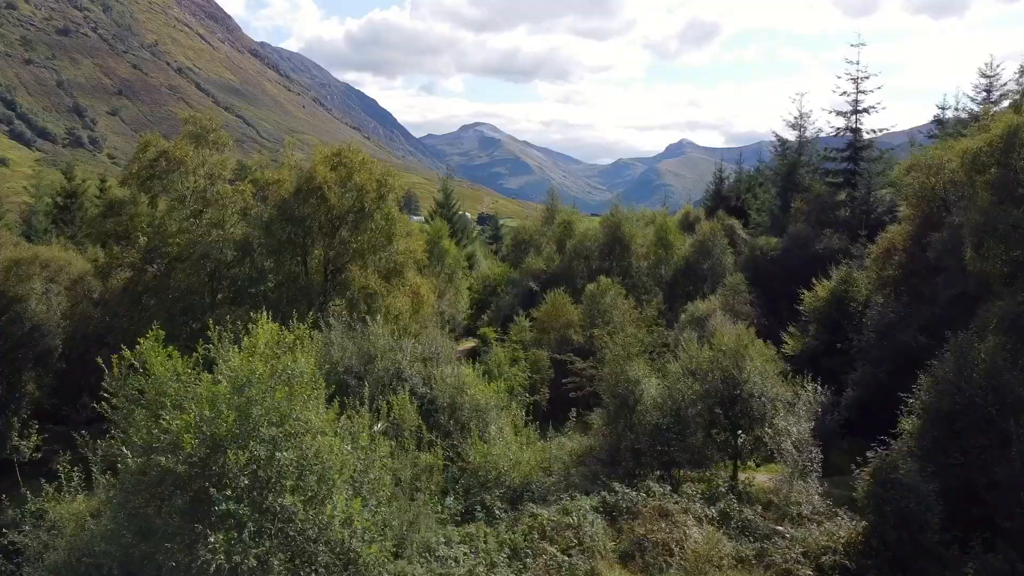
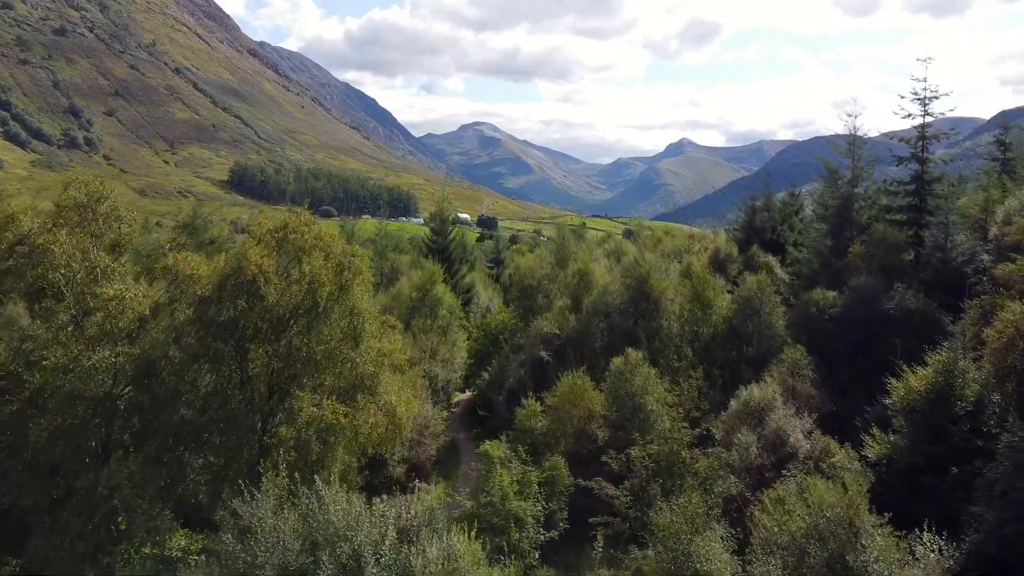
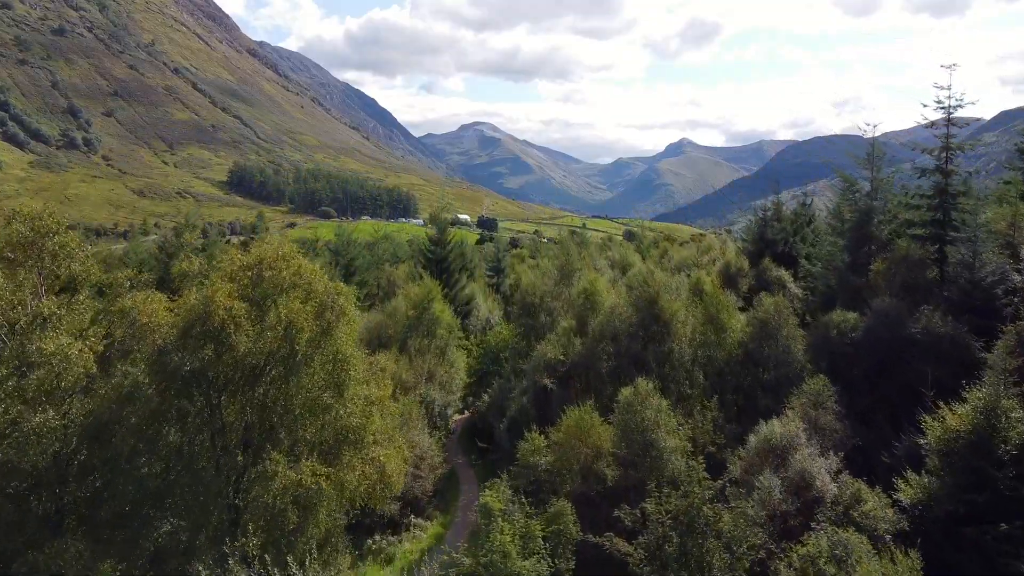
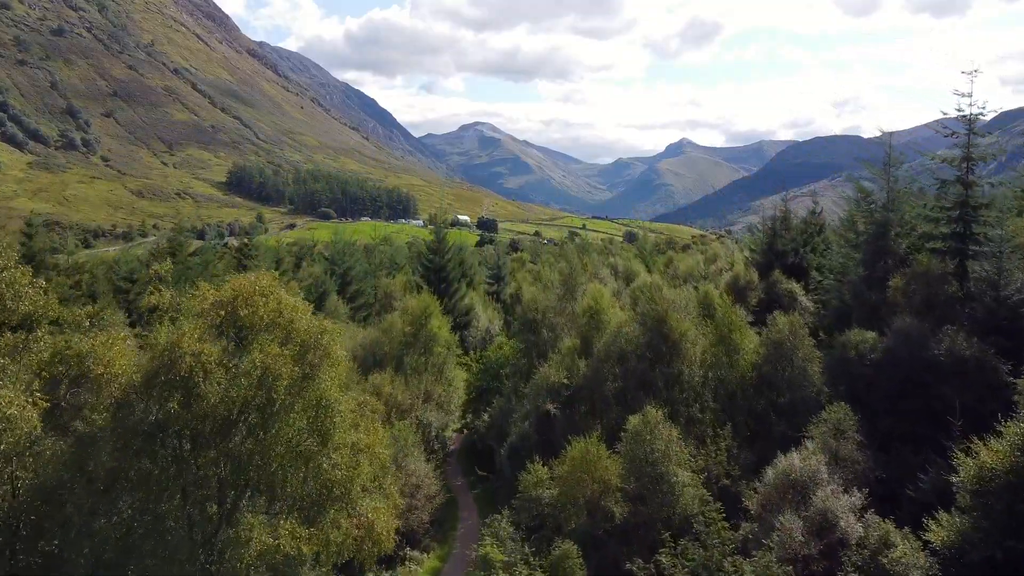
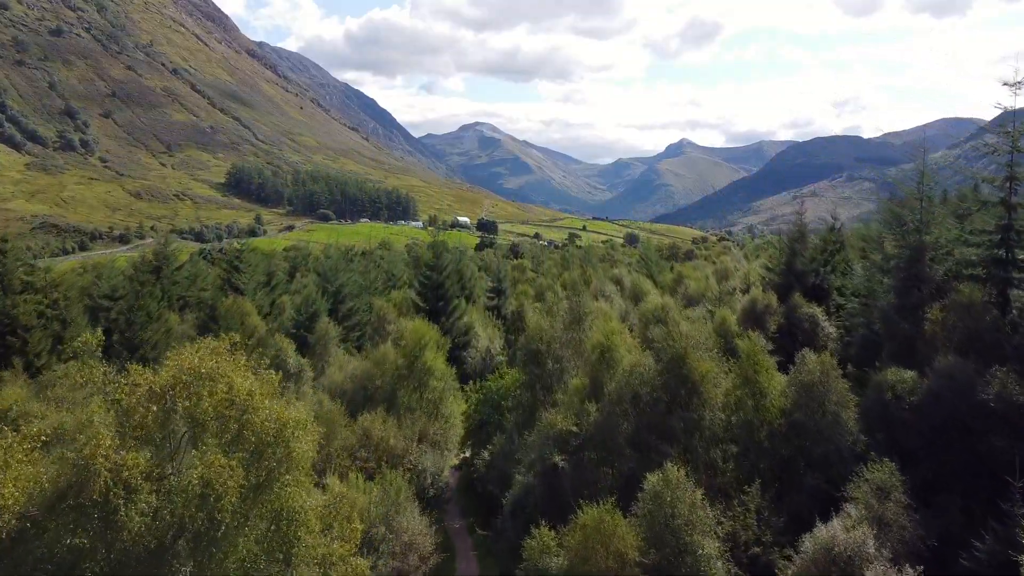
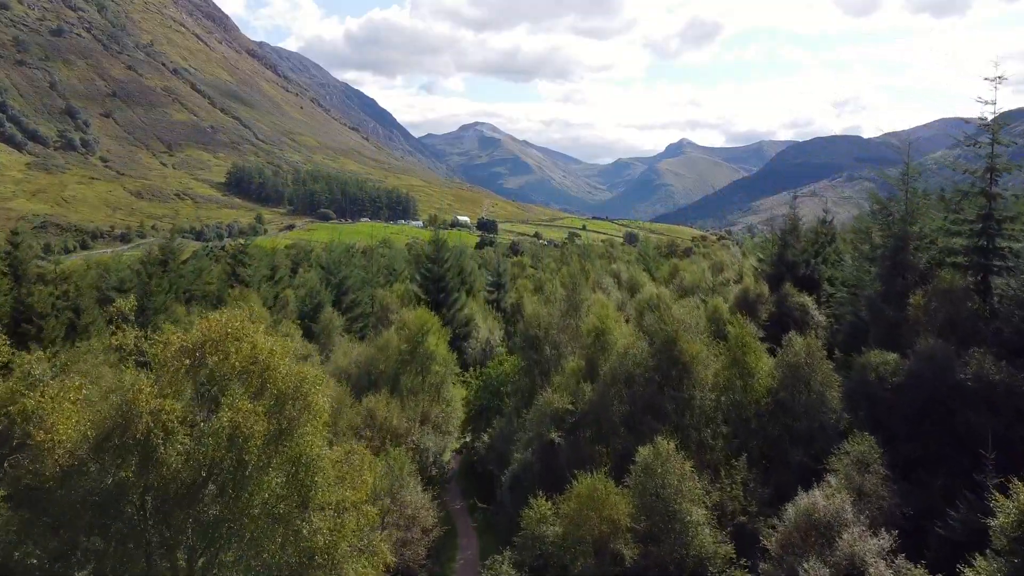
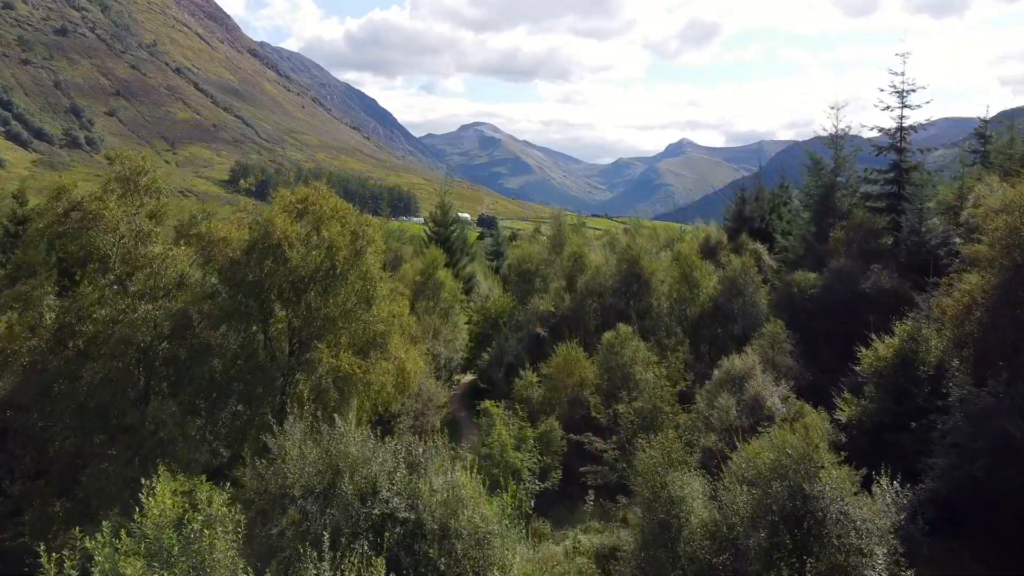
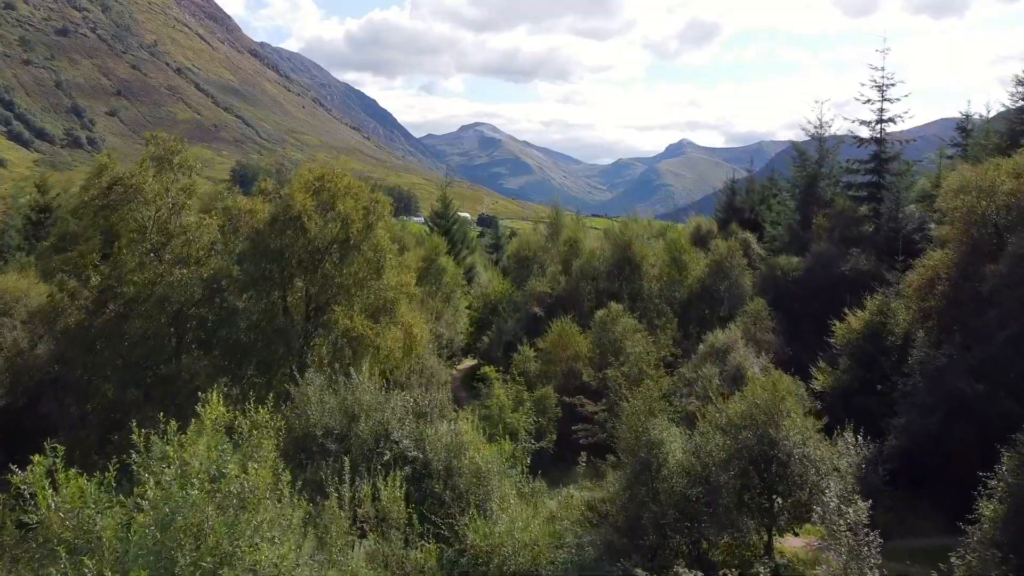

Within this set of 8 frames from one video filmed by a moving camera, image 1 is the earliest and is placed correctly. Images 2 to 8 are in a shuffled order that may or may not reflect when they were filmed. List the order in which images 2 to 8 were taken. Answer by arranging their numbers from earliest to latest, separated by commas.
8, 7, 2, 3, 4, 6, 5
